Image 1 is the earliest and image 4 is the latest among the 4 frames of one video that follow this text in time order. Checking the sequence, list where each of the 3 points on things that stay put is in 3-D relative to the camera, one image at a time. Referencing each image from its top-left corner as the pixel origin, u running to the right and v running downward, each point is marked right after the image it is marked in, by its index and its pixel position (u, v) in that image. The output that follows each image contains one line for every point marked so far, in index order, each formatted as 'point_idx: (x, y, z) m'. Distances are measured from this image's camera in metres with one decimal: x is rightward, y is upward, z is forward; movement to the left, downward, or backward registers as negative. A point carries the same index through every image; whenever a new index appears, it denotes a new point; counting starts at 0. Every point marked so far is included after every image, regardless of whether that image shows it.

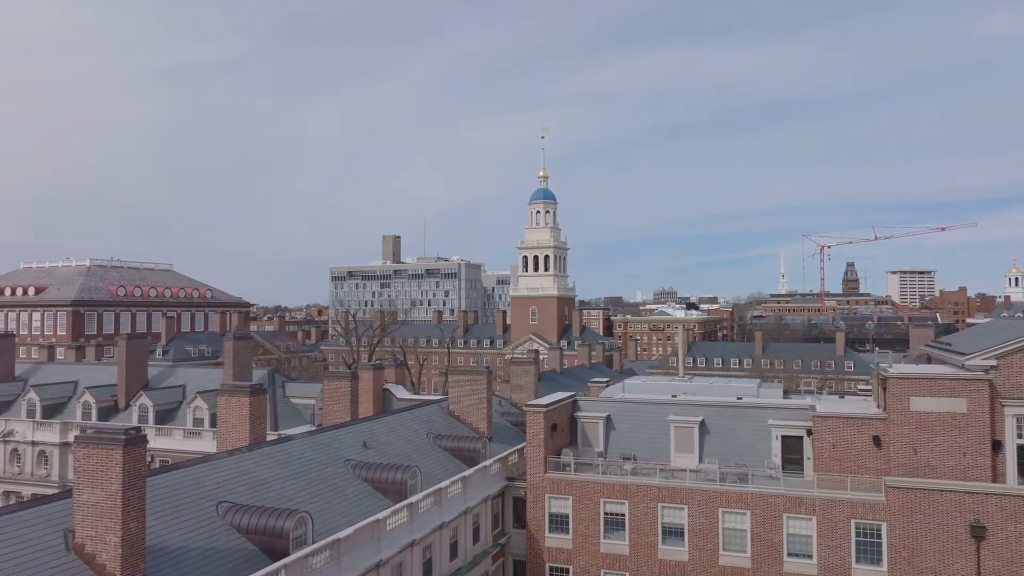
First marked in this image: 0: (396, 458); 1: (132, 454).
0: (-3.0, -4.4, +18.5) m
1: (-5.7, -2.5, +10.7) m
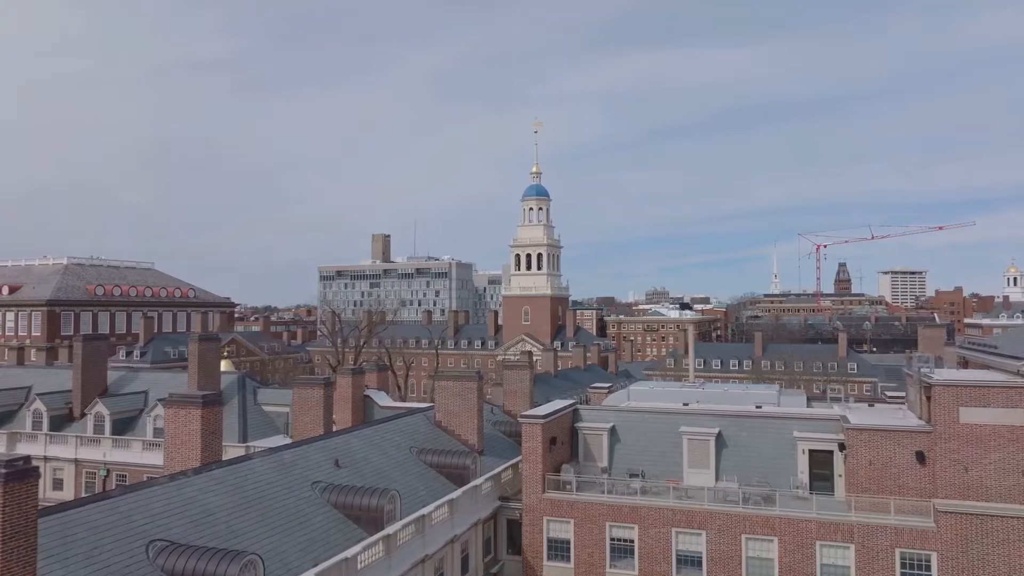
0: (-3.2, -4.3, +16.1) m
1: (-5.7, -2.4, +8.3) m
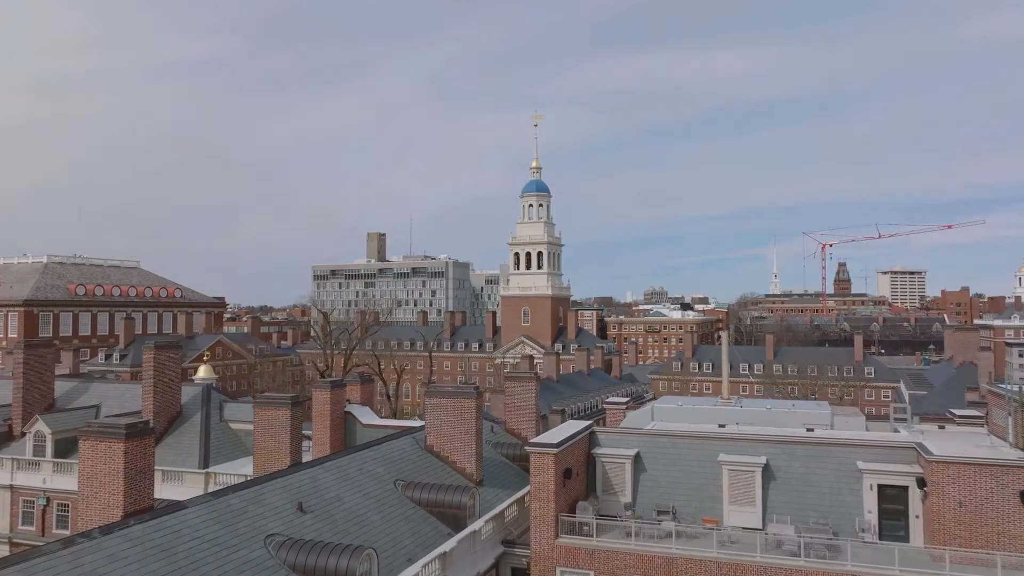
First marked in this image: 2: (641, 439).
0: (-3.0, -4.3, +12.9) m
1: (-5.6, -2.4, +5.0) m
2: (+3.1, -3.5, +16.8) m
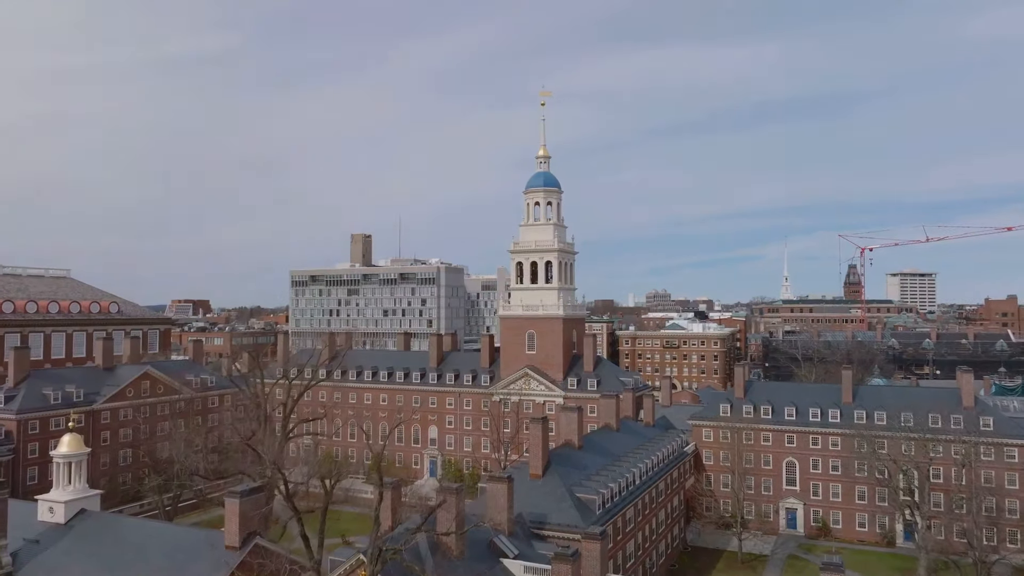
0: (-2.6, -5.8, -1.5) m
1: (-5.1, -3.9, -9.4) m
2: (+3.4, -5.1, +2.4) m
